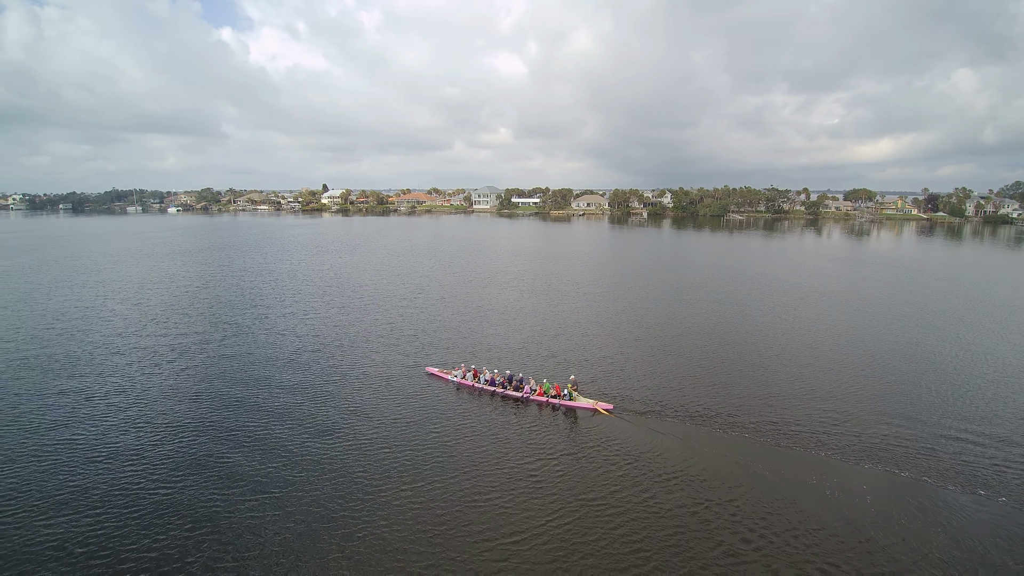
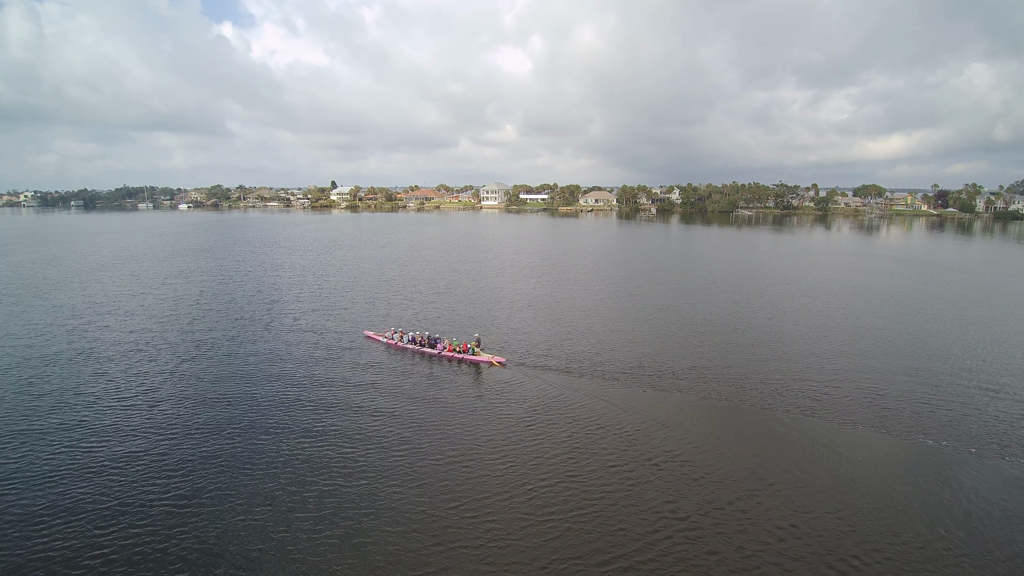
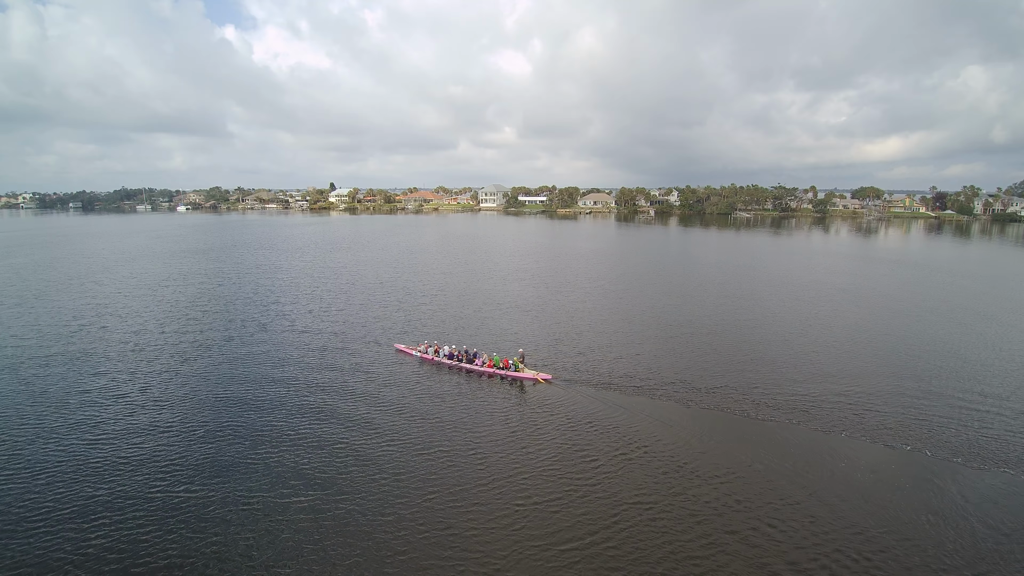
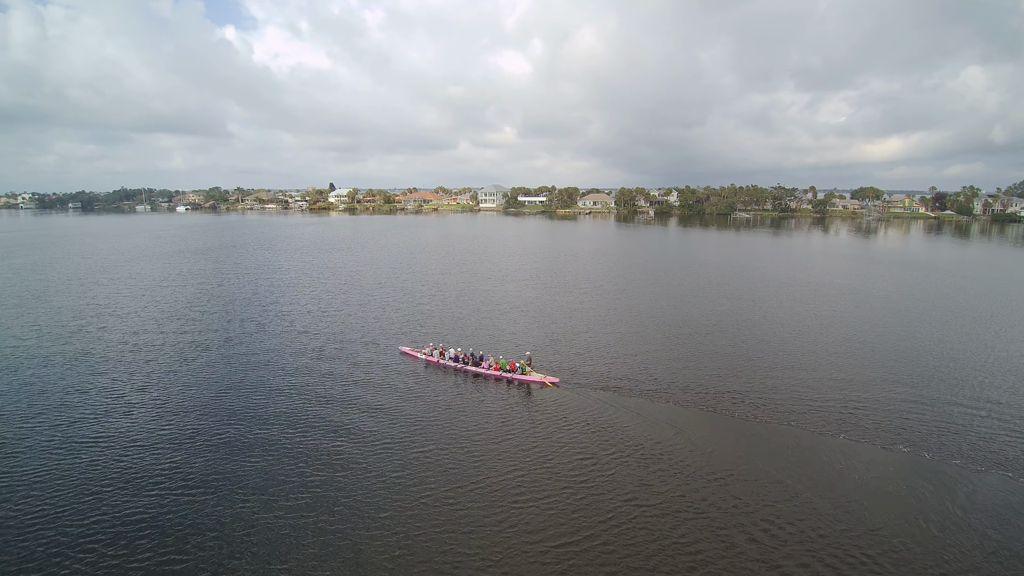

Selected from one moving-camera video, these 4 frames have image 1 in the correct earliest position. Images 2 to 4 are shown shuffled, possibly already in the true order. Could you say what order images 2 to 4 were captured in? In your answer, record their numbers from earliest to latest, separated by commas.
4, 3, 2
